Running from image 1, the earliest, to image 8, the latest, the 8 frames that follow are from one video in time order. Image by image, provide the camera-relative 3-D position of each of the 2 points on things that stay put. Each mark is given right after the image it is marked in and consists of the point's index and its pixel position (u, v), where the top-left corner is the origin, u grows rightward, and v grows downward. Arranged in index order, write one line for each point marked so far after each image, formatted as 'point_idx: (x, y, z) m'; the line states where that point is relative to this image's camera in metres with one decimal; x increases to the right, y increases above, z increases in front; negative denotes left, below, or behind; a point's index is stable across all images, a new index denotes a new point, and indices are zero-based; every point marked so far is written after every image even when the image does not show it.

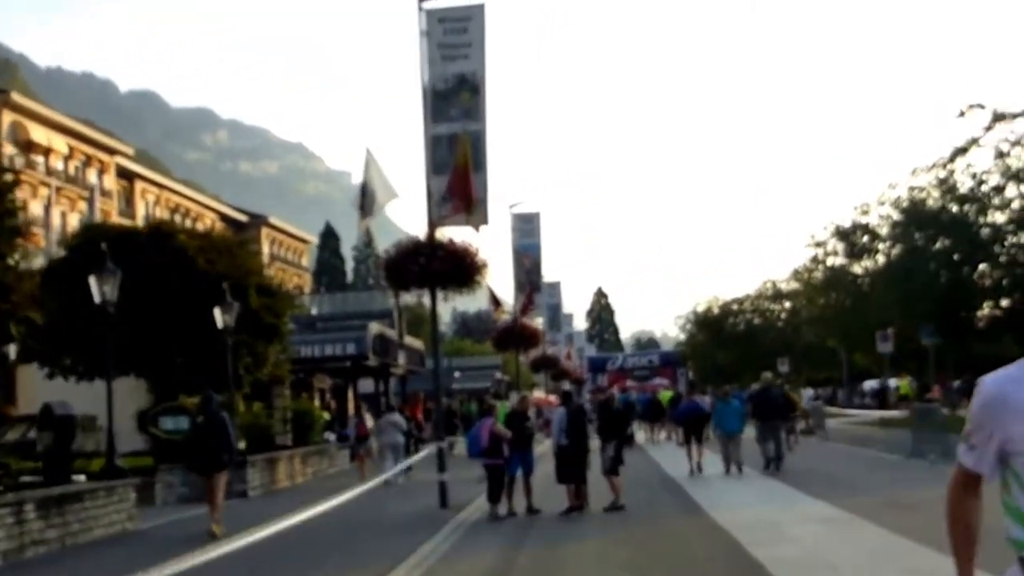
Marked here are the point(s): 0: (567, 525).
0: (+0.8, -3.5, +17.3) m
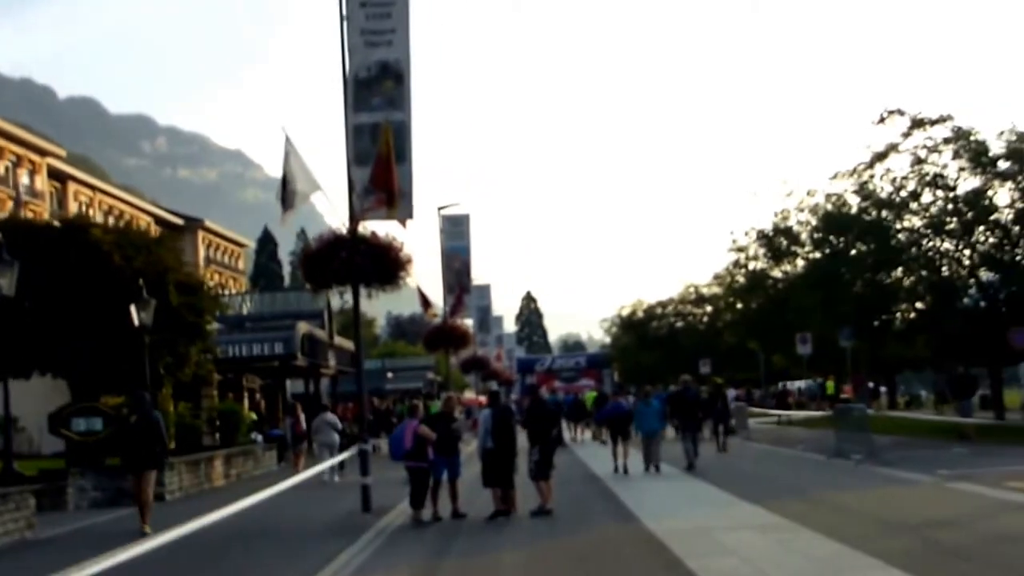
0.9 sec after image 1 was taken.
0: (-0.3, -3.5, +17.1) m
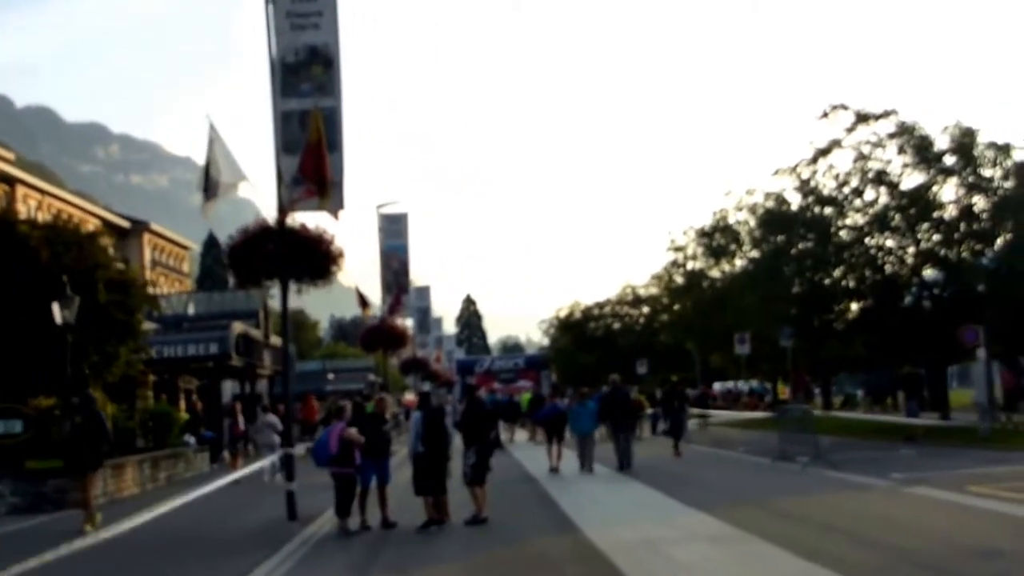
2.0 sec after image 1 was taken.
0: (-1.2, -3.4, +16.3) m
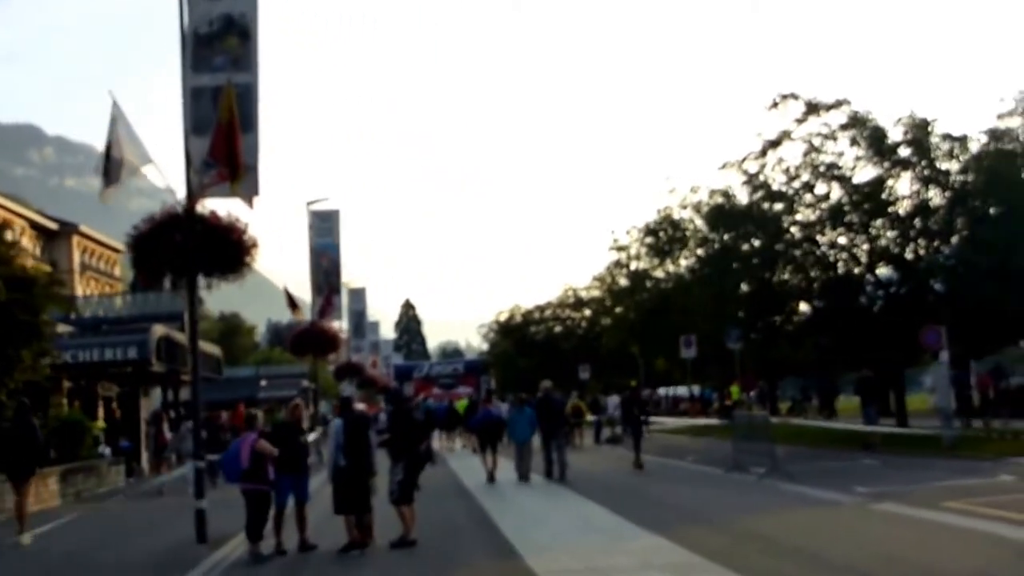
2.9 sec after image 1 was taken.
0: (-2.0, -3.4, +14.9) m
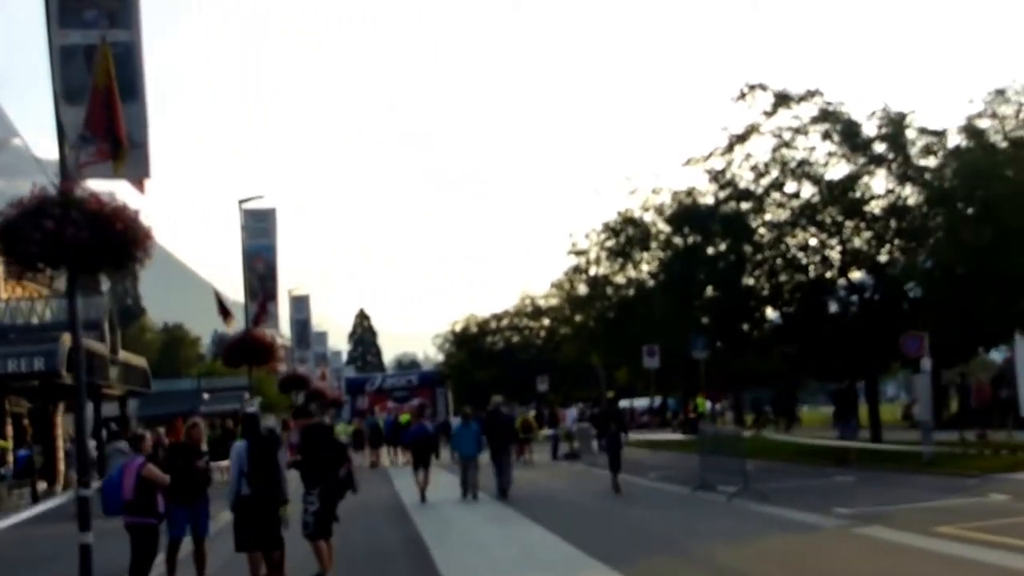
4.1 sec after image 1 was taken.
0: (-2.6, -3.4, +13.1) m
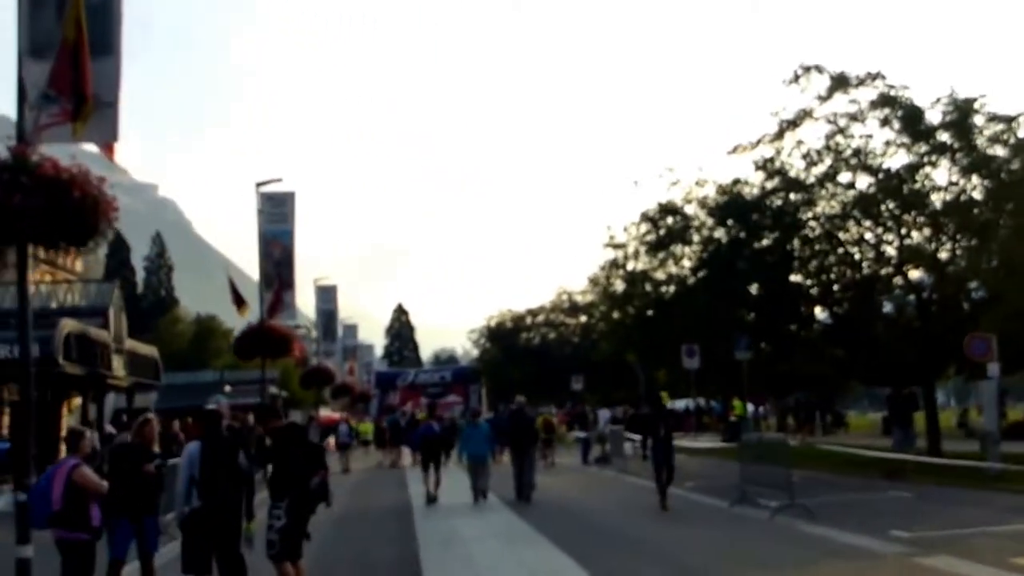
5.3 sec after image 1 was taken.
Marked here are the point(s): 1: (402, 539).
0: (-2.5, -3.2, +11.6) m
1: (-1.8, -4.0, +19.7) m
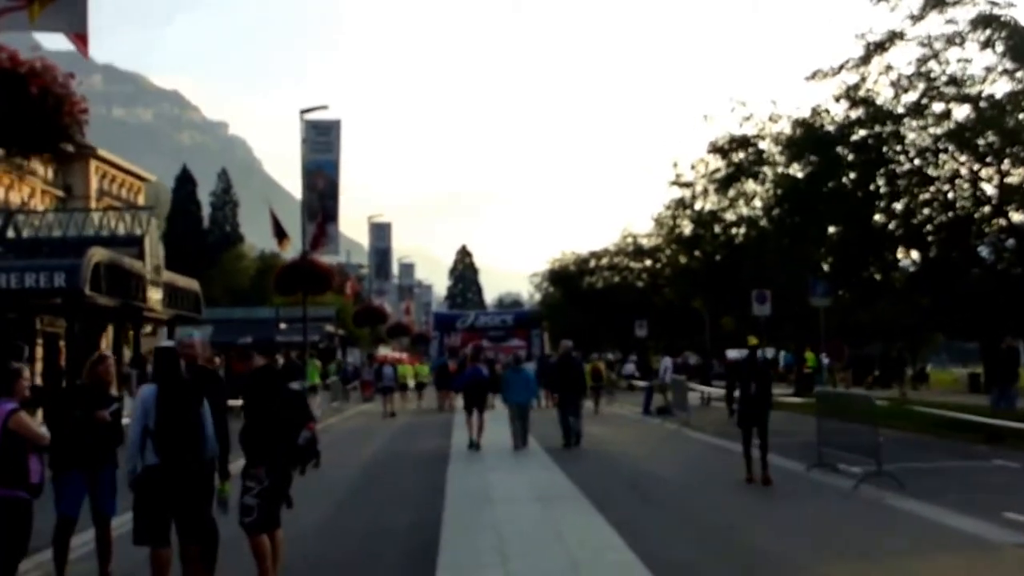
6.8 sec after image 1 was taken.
0: (-2.2, -2.5, +10.3) m
1: (-1.0, -3.0, +18.3) m
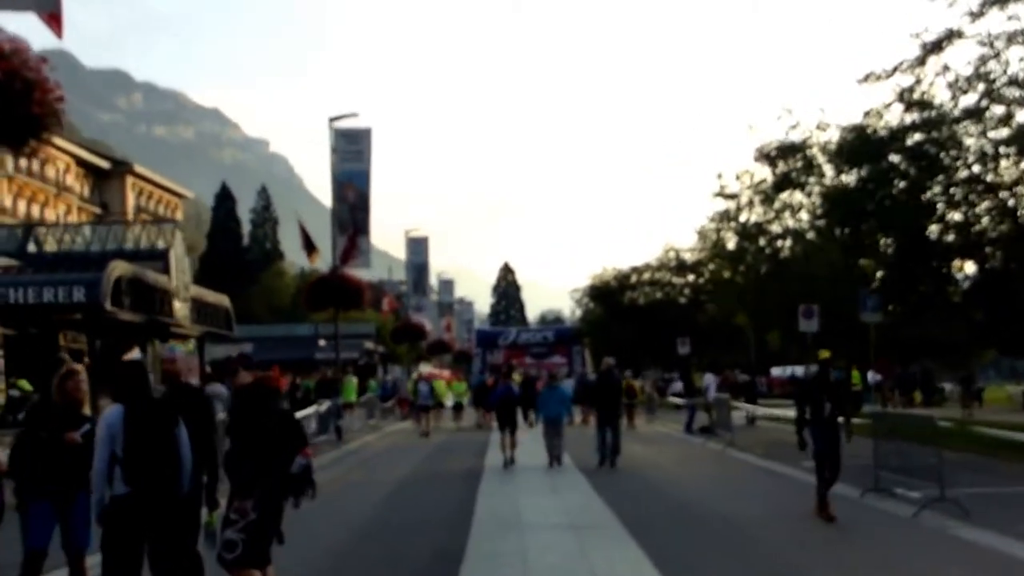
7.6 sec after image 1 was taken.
0: (-2.0, -2.6, +9.5) m
1: (-0.5, -3.2, +17.5) m
